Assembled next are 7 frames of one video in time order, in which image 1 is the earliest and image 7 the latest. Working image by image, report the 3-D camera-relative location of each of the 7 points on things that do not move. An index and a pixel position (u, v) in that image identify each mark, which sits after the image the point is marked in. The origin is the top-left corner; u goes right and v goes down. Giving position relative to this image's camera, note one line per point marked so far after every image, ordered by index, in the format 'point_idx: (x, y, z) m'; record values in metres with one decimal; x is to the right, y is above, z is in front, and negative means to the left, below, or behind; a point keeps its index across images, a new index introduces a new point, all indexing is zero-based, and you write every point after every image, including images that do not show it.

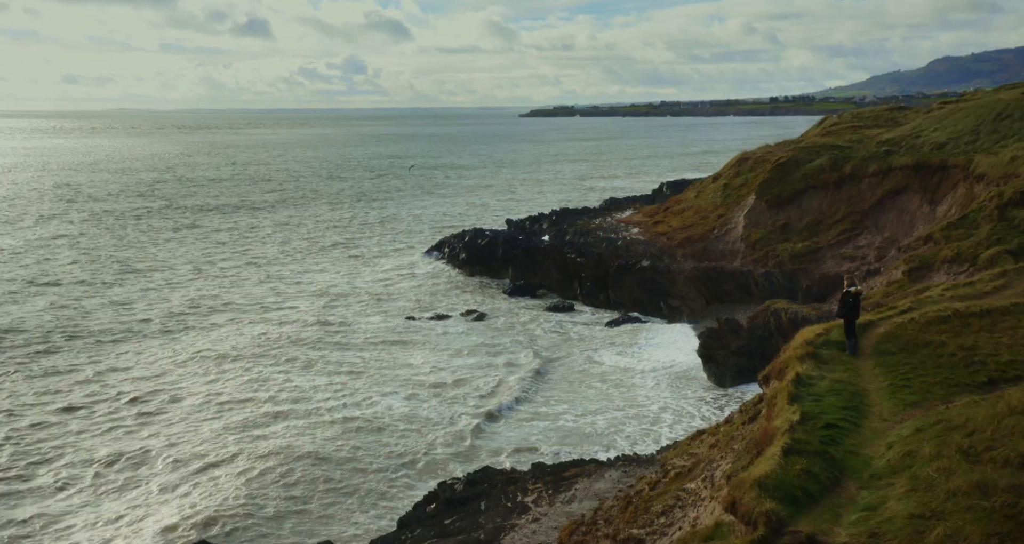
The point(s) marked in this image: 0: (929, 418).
0: (+6.2, -2.1, +12.5) m
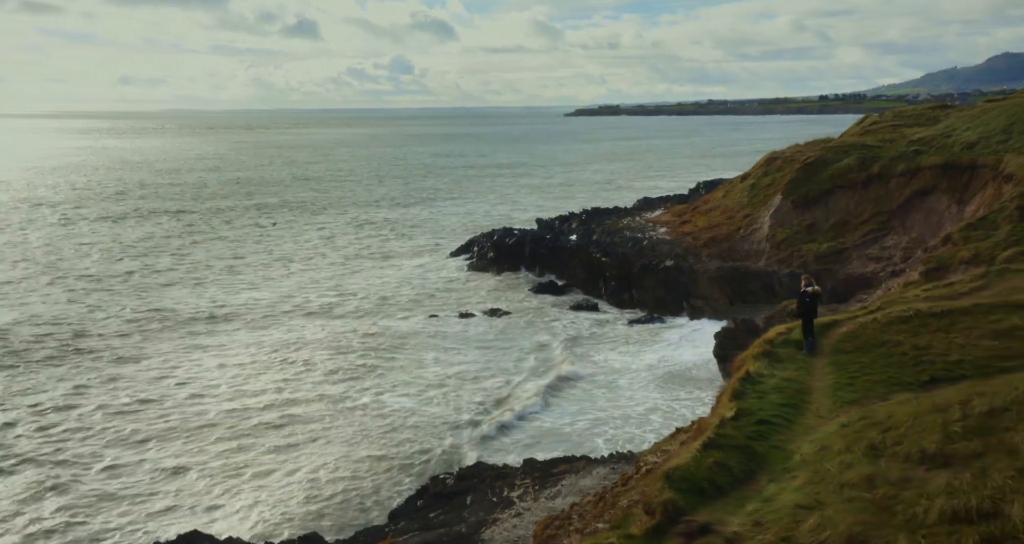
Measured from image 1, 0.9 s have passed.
0: (+5.2, -2.1, +12.8) m
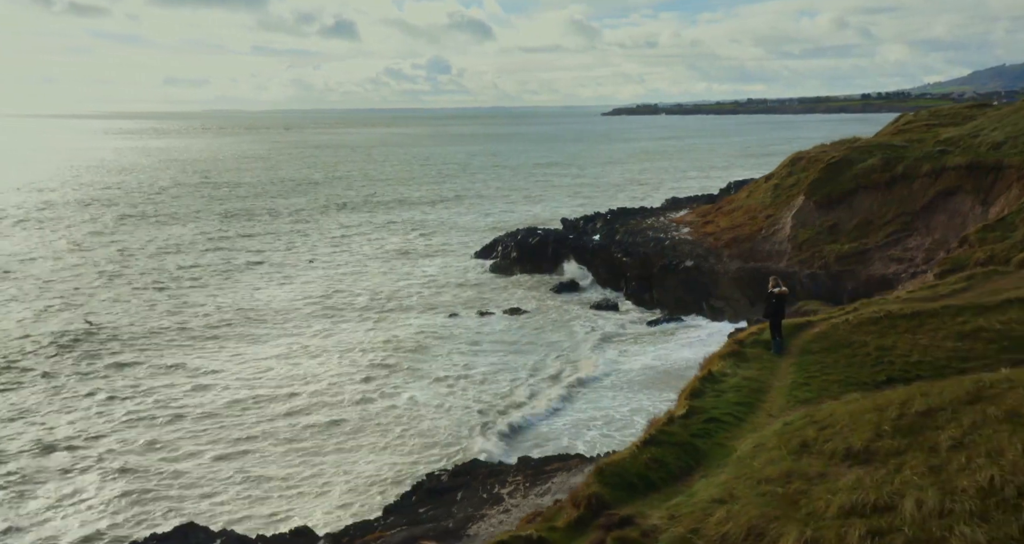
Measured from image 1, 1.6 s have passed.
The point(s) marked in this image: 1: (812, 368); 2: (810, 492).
0: (+4.5, -2.2, +13.0) m
1: (+5.7, -1.8, +16.2) m
2: (+3.1, -2.4, +9.1) m
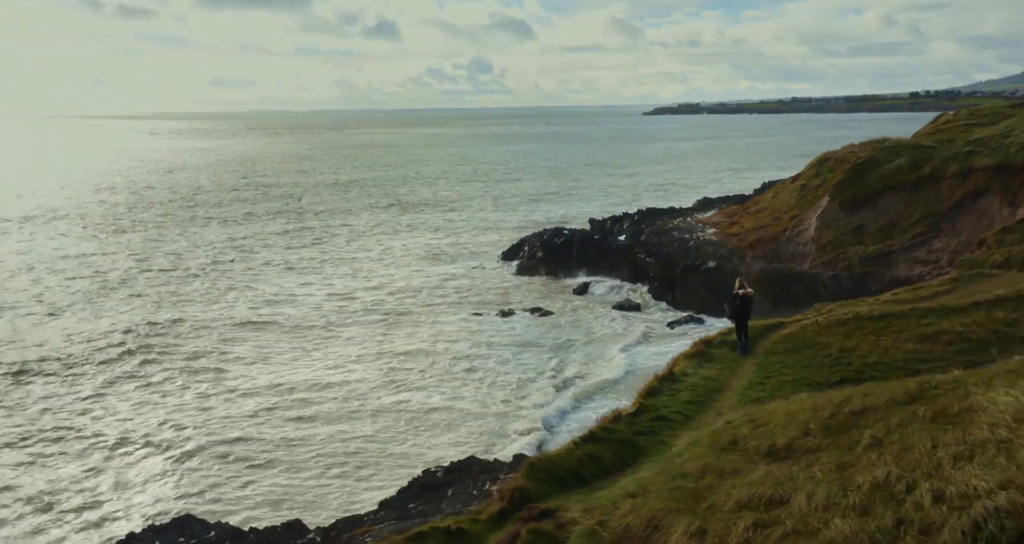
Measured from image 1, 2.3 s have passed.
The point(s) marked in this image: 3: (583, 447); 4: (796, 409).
0: (+3.7, -2.2, +13.3) m
1: (+5.0, -1.8, +16.4) m
2: (+2.2, -2.4, +9.4) m
3: (+1.0, -2.5, +12.0) m
4: (+4.3, -2.0, +12.7) m
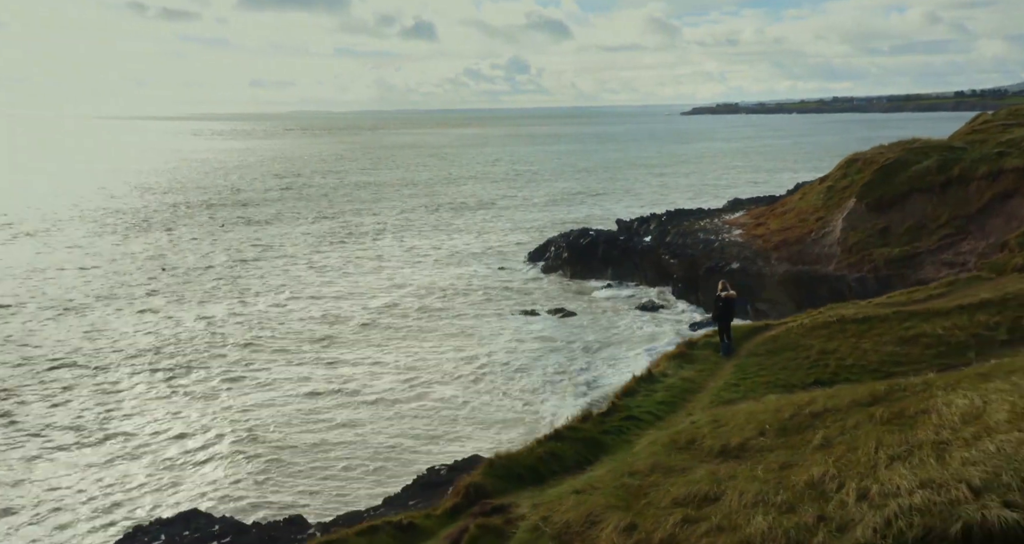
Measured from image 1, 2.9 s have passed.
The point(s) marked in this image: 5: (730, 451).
0: (+3.2, -2.2, +13.4) m
1: (+4.6, -1.9, +16.6) m
2: (+1.6, -2.4, +9.7) m
3: (+0.5, -2.5, +12.3) m
4: (+3.8, -2.1, +12.9) m
5: (+2.8, -2.3, +10.9) m
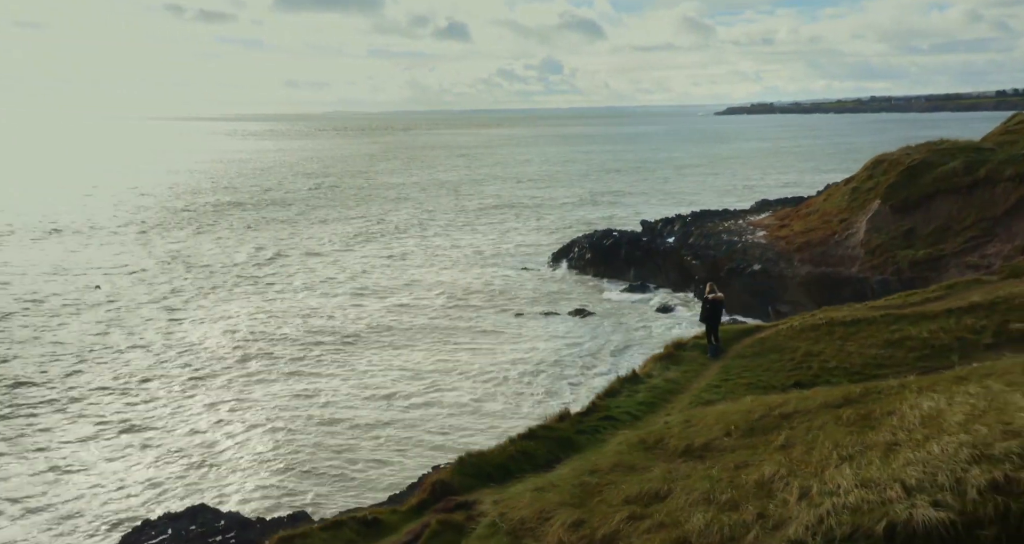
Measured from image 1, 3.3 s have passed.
0: (+2.9, -2.3, +13.6) m
1: (+4.4, -1.9, +16.7) m
2: (+1.2, -2.4, +9.9) m
3: (+0.1, -2.5, +12.5) m
4: (+3.4, -2.1, +13.1) m
5: (+2.4, -2.3, +11.1) m
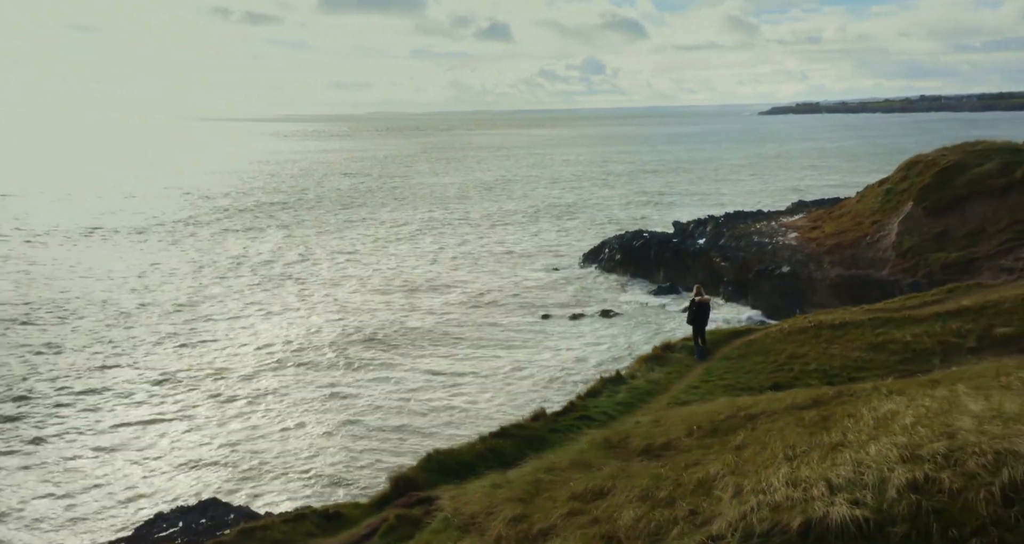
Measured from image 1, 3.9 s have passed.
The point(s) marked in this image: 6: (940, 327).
0: (+2.5, -2.3, +13.8) m
1: (+4.1, -2.0, +16.9) m
2: (+0.6, -2.5, +10.1) m
3: (-0.3, -2.5, +12.8) m
4: (+3.0, -2.1, +13.2) m
5: (+1.9, -2.4, +11.3) m
6: (+8.5, -1.1, +16.9) m
